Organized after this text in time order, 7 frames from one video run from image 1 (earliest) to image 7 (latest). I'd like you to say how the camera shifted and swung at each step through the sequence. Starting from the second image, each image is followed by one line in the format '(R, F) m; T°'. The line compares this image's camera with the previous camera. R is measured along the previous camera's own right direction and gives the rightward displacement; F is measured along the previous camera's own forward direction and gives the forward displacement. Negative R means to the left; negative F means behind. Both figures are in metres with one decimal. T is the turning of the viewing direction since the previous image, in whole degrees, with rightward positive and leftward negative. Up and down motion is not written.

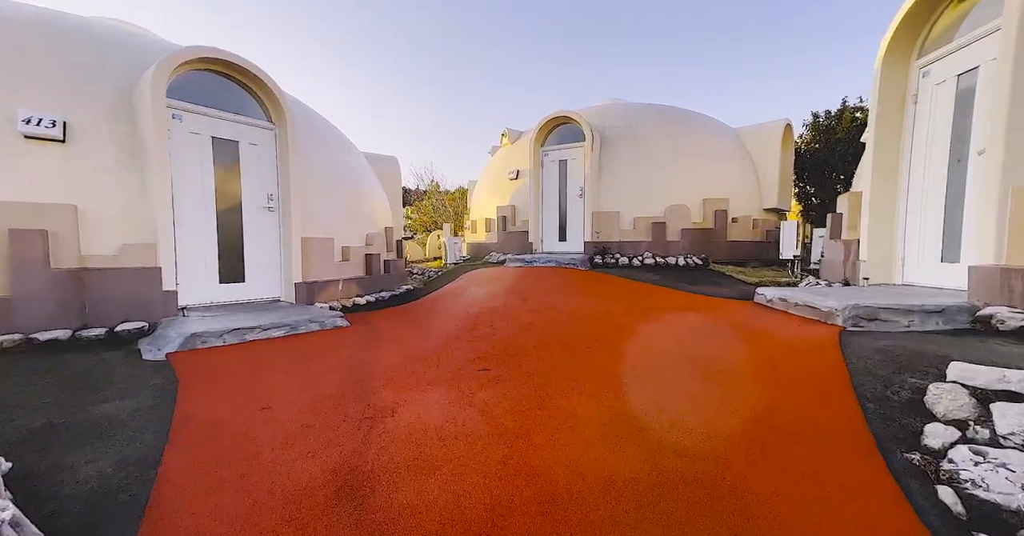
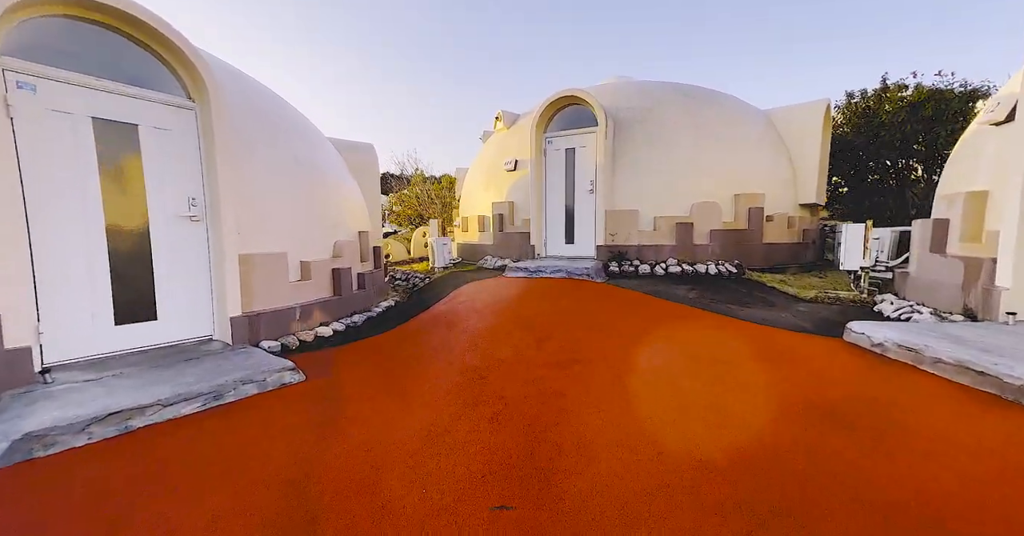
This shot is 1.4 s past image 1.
(-0.2, +1.2) m; +2°
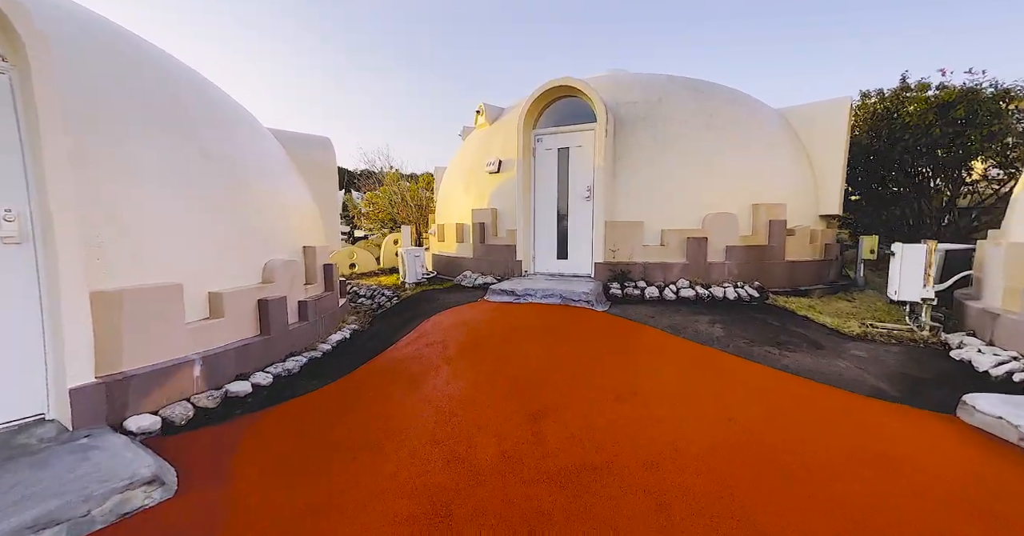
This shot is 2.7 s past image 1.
(0.0, +1.1) m; +3°
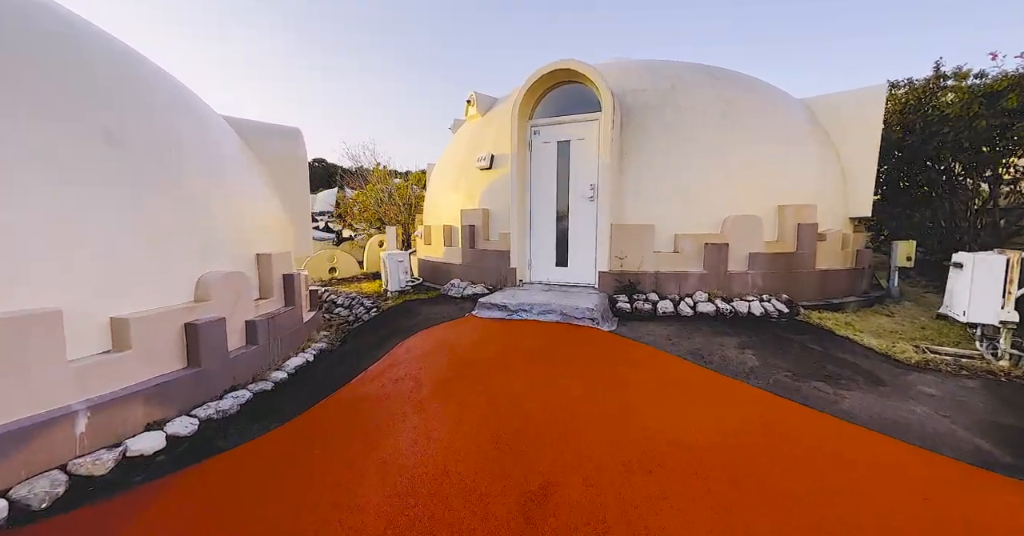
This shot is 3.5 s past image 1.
(+0.1, +0.7) m; 0°
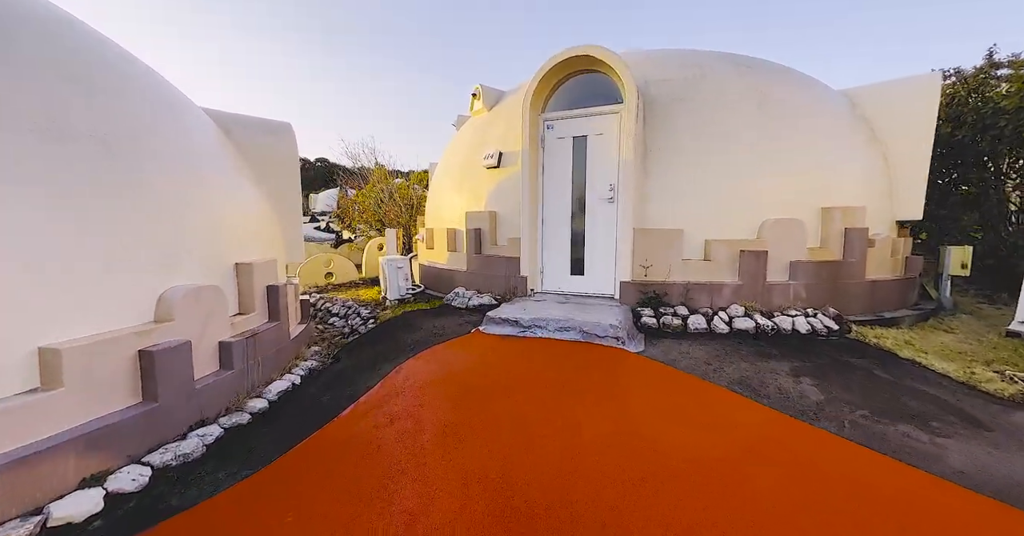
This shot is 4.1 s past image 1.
(-0.1, +0.5) m; 0°
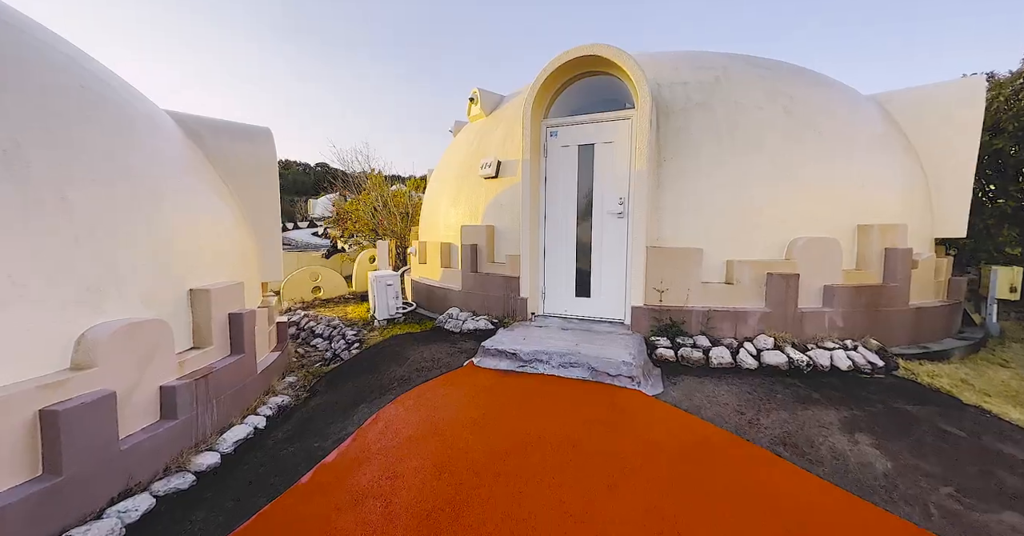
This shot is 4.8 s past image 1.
(0.0, +0.5) m; 0°
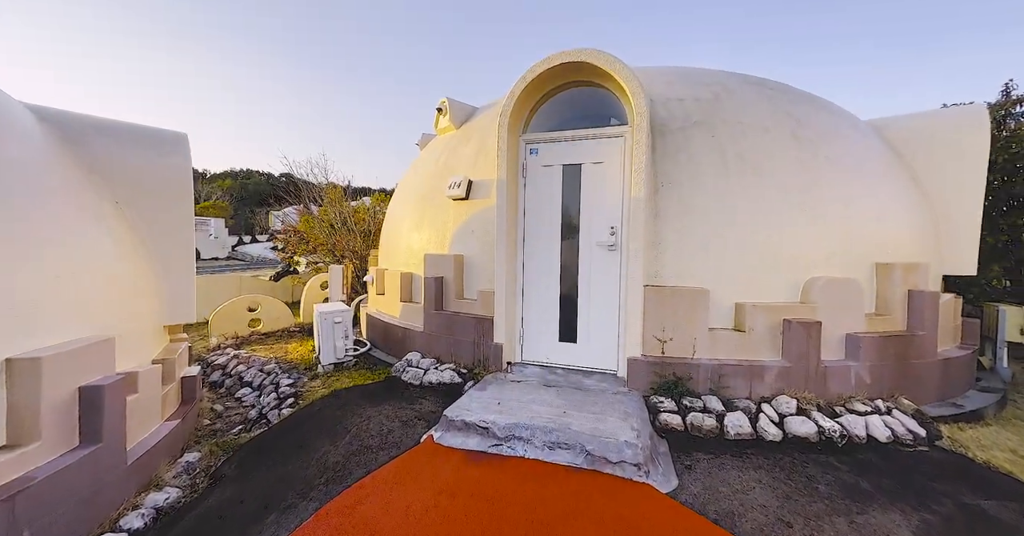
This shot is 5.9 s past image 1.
(0.0, +0.8) m; +4°
